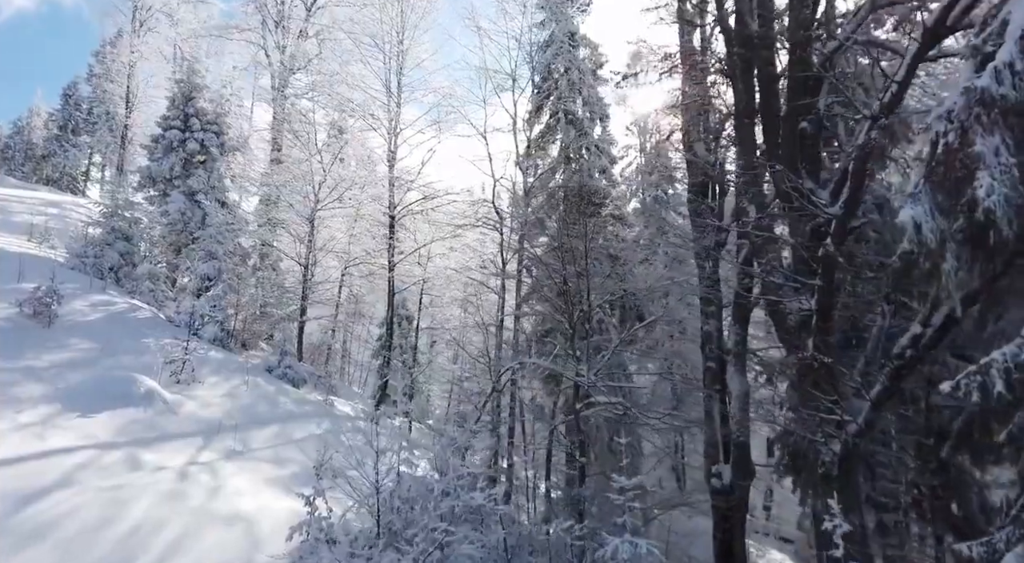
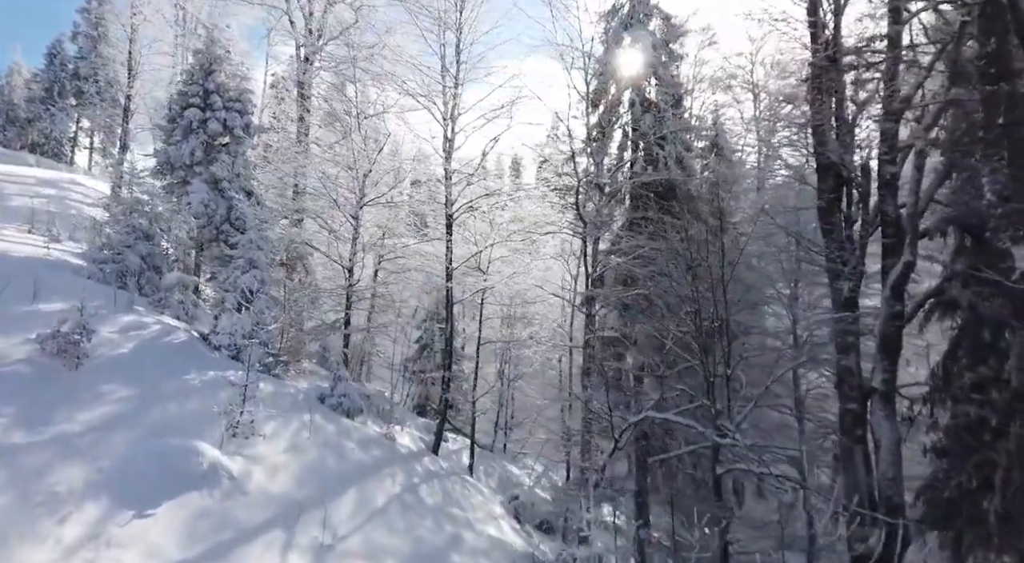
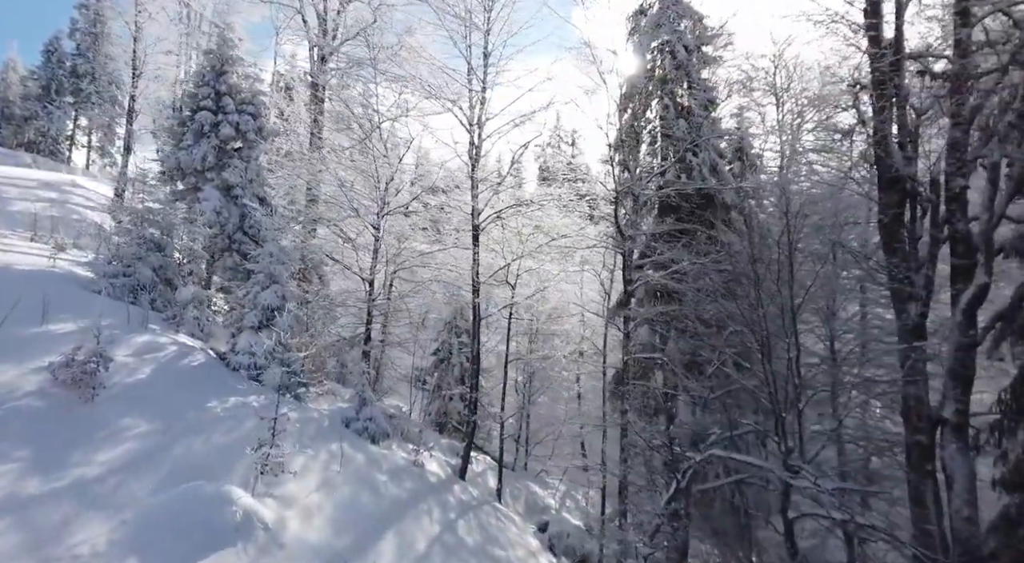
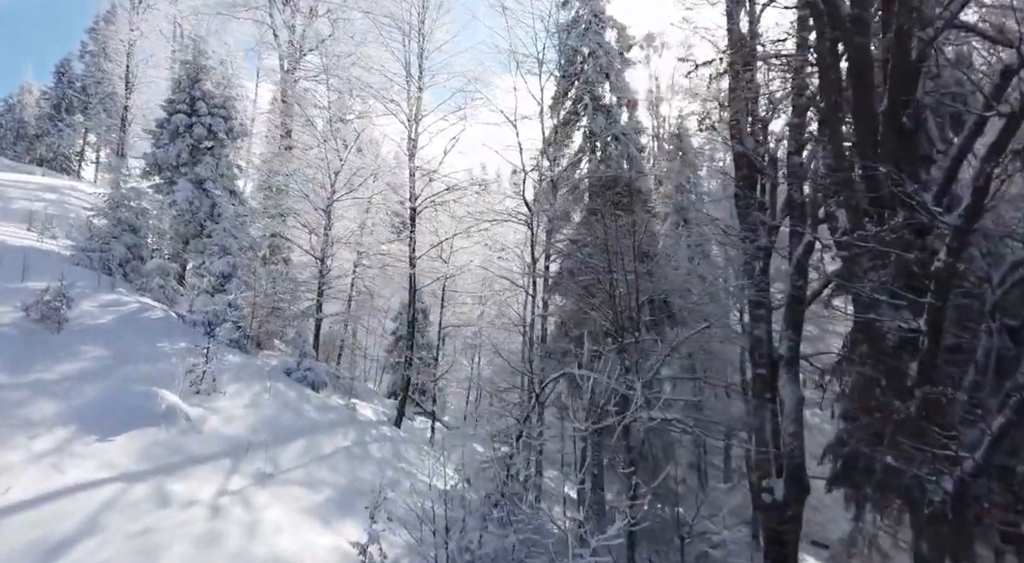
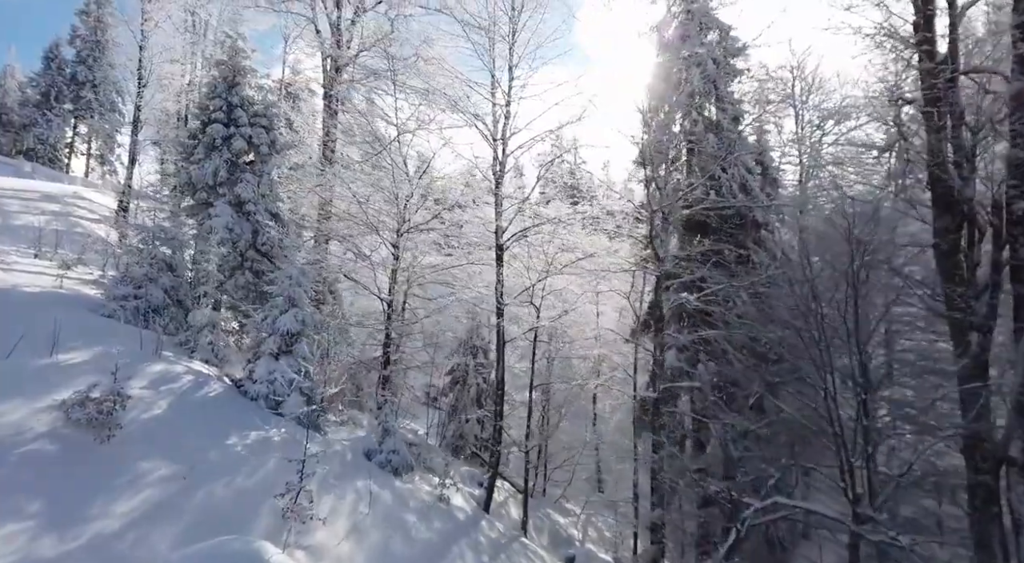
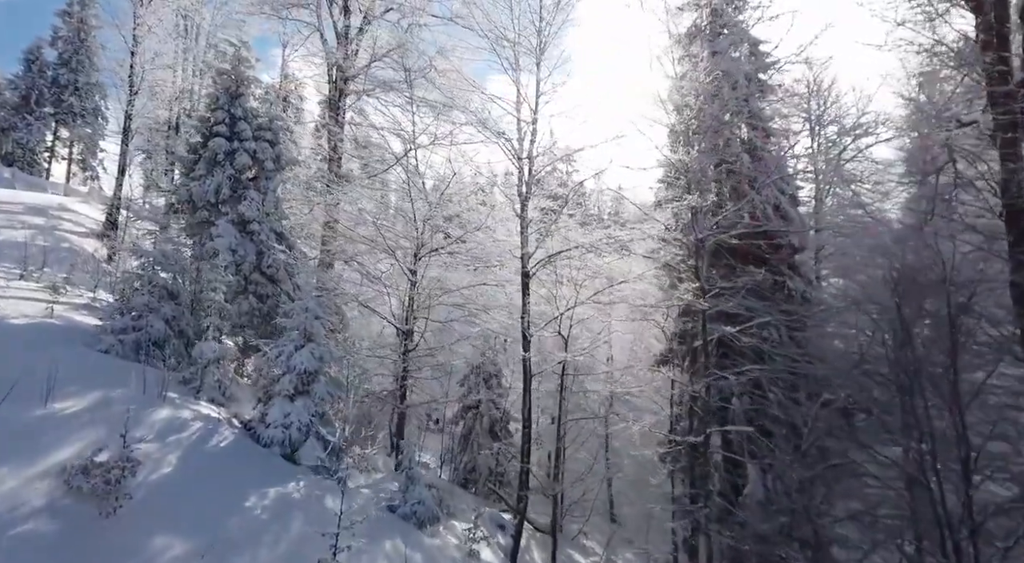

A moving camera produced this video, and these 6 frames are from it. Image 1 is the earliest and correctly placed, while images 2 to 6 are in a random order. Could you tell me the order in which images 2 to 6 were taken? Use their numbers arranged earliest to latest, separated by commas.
4, 2, 3, 5, 6
